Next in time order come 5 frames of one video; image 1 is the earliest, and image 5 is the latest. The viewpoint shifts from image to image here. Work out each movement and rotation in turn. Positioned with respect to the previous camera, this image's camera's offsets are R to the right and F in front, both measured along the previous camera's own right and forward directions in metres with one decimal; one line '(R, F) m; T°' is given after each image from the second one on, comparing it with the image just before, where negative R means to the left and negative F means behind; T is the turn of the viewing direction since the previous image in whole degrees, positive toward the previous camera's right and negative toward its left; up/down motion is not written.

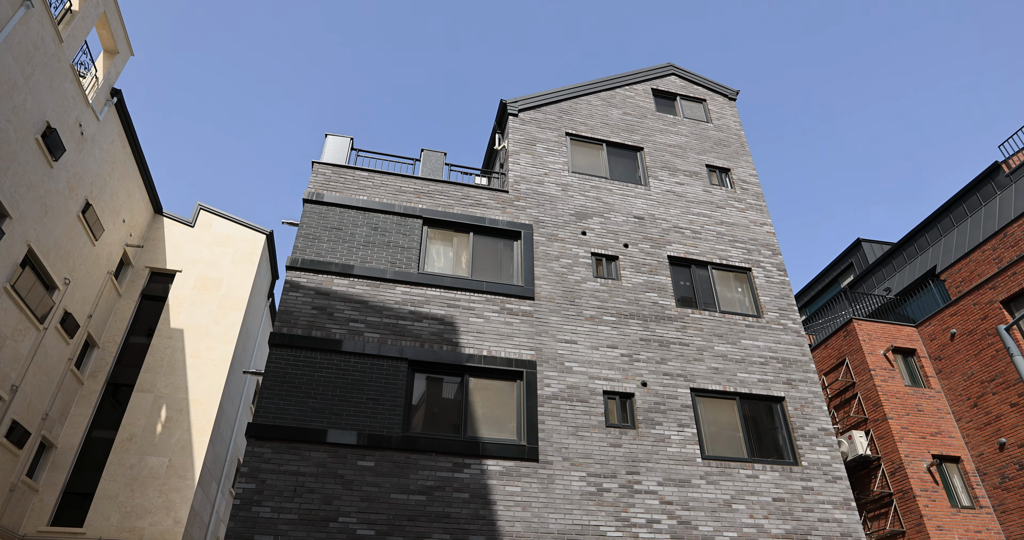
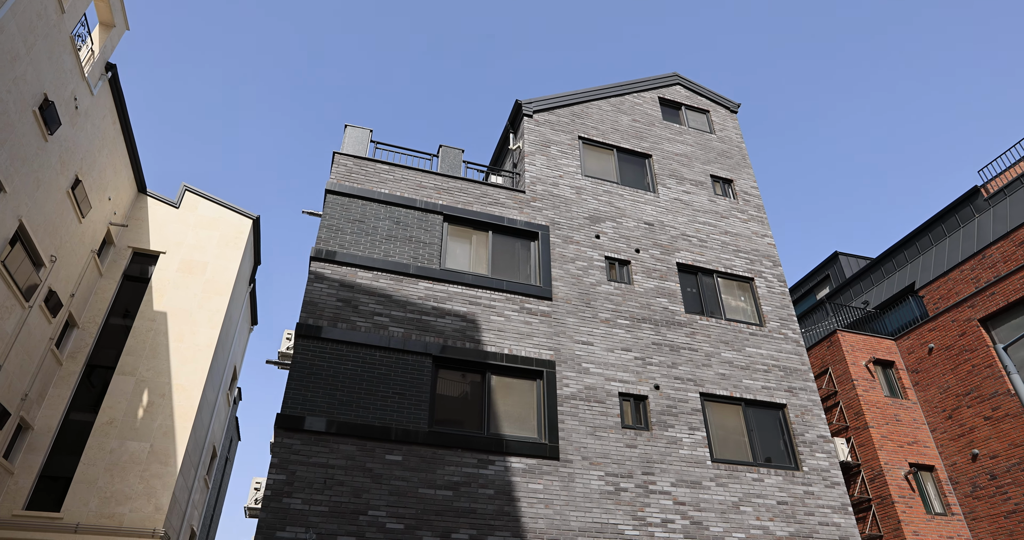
(-1.1, -0.1) m; +3°
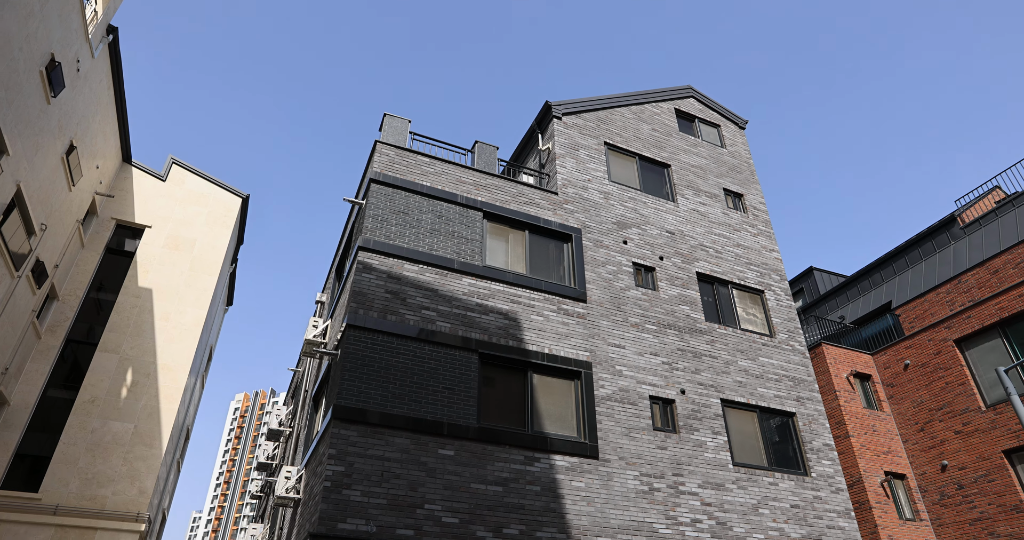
(-1.8, -0.1) m; +5°
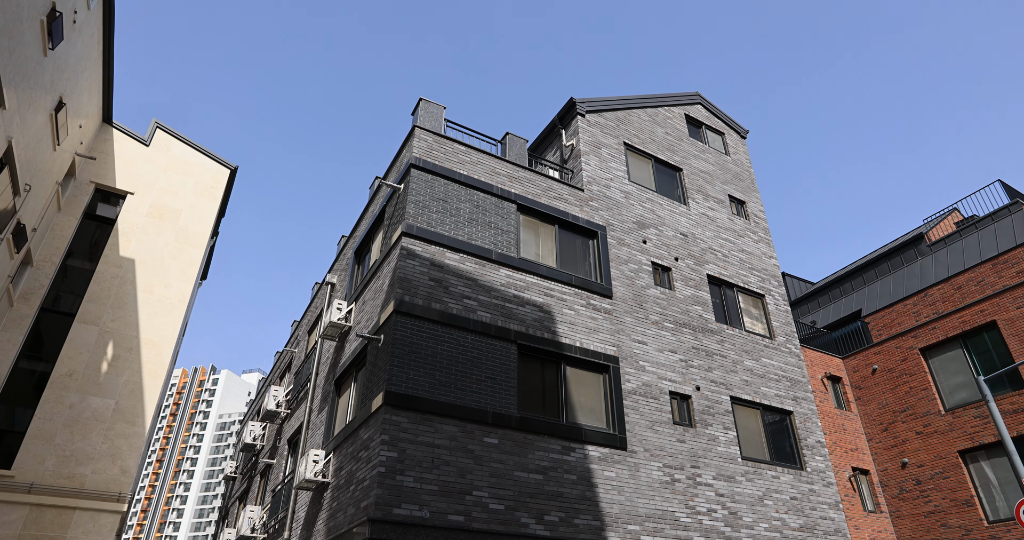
(-1.7, -0.1) m; +5°
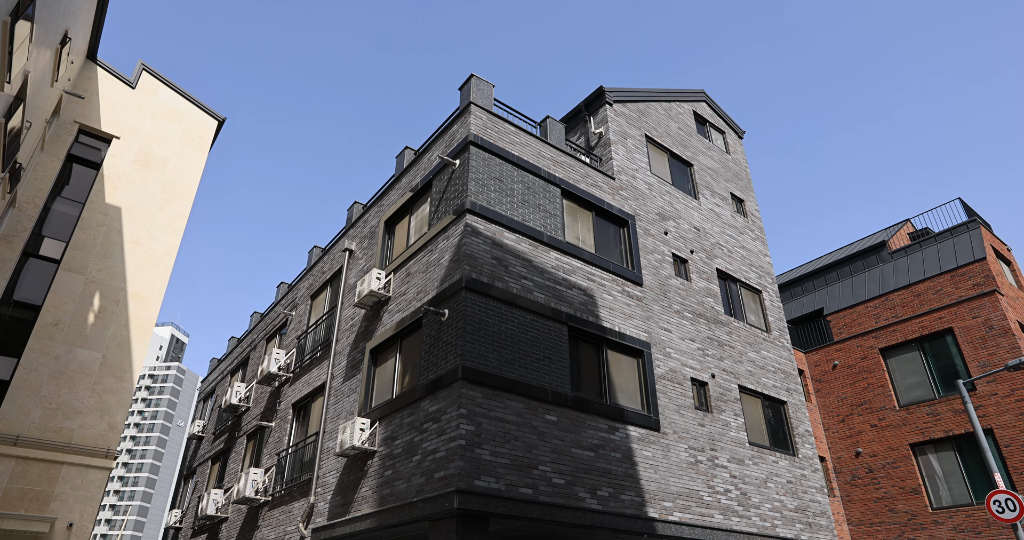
(-2.3, -0.1) m; +7°
